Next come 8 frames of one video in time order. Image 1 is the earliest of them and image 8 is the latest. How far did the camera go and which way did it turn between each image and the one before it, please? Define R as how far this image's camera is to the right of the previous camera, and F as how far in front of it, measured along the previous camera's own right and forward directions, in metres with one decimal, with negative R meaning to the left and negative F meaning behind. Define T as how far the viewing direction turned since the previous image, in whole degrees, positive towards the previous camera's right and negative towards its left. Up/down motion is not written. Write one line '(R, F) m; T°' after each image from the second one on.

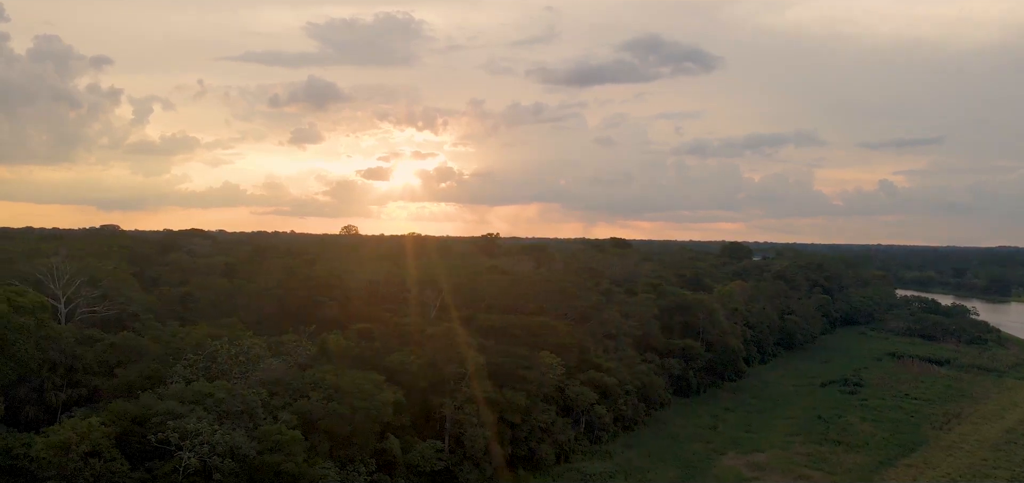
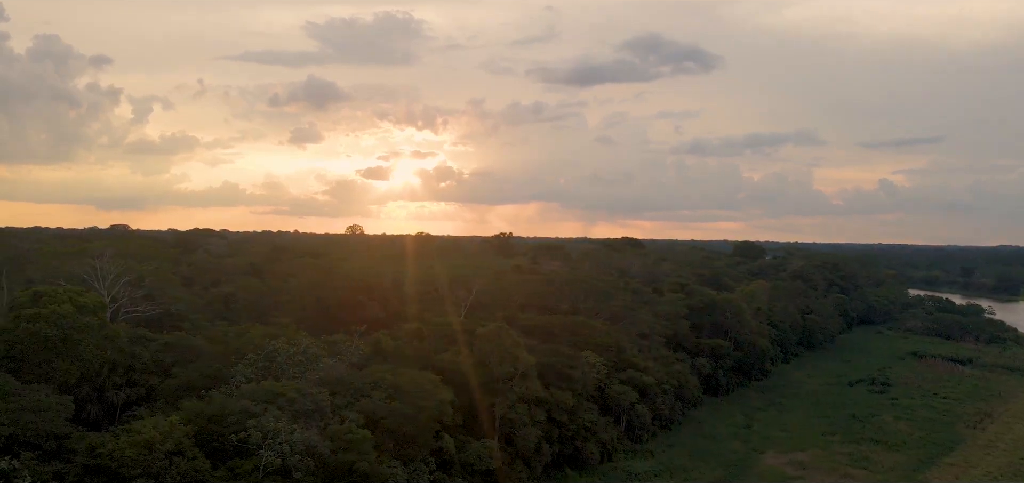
(-2.2, -0.1) m; 0°
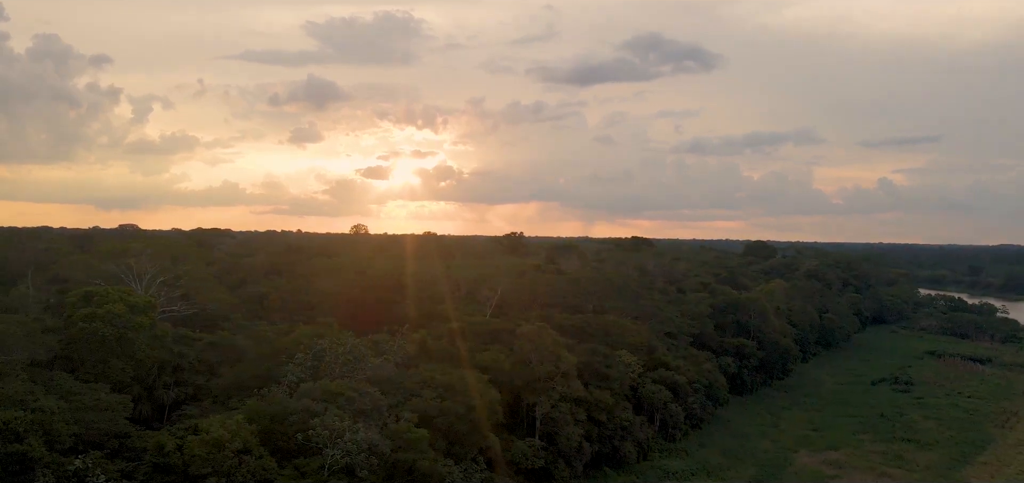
(-1.8, -0.1) m; 0°
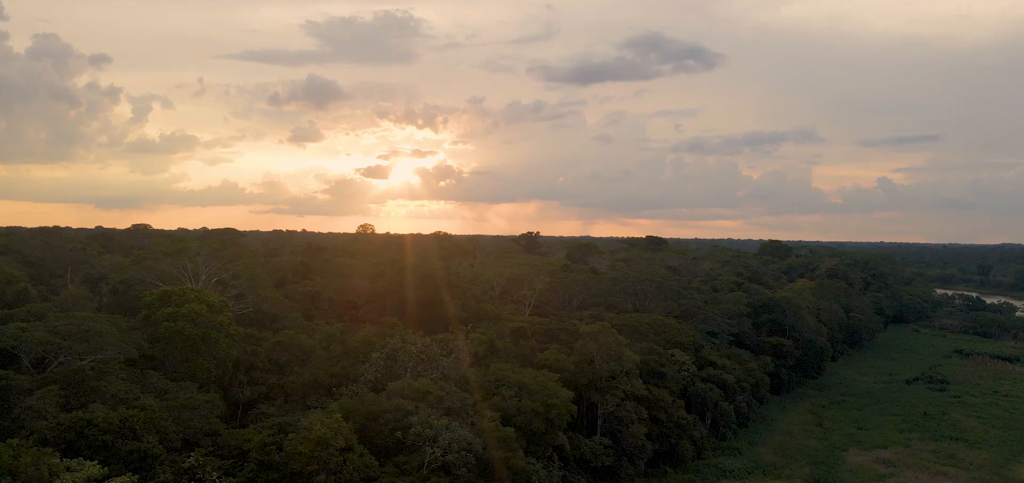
(-2.8, -0.2) m; 0°
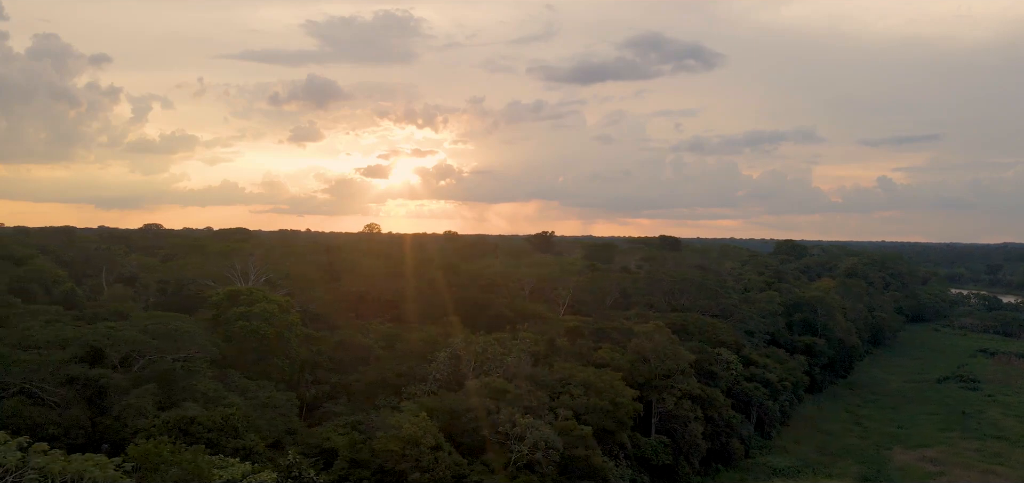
(-2.5, -0.2) m; 0°
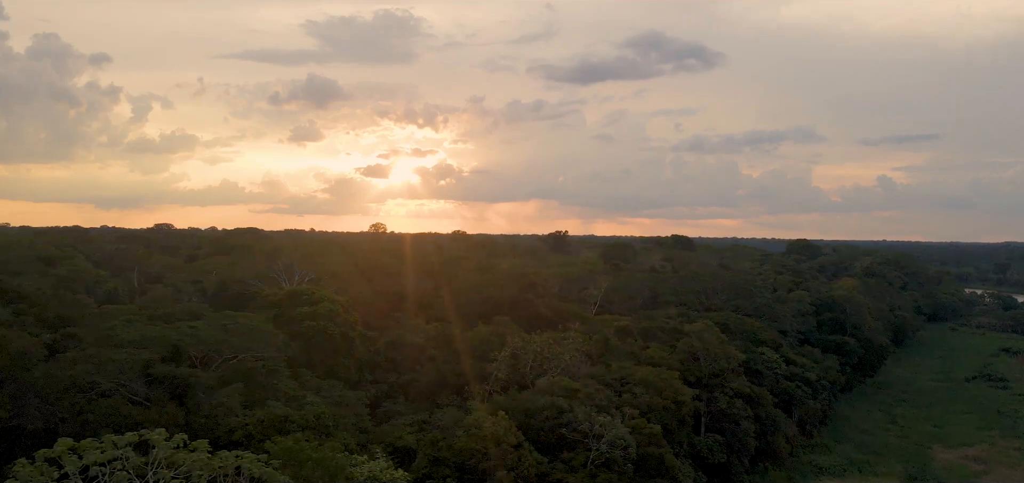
(-2.3, -0.1) m; 0°
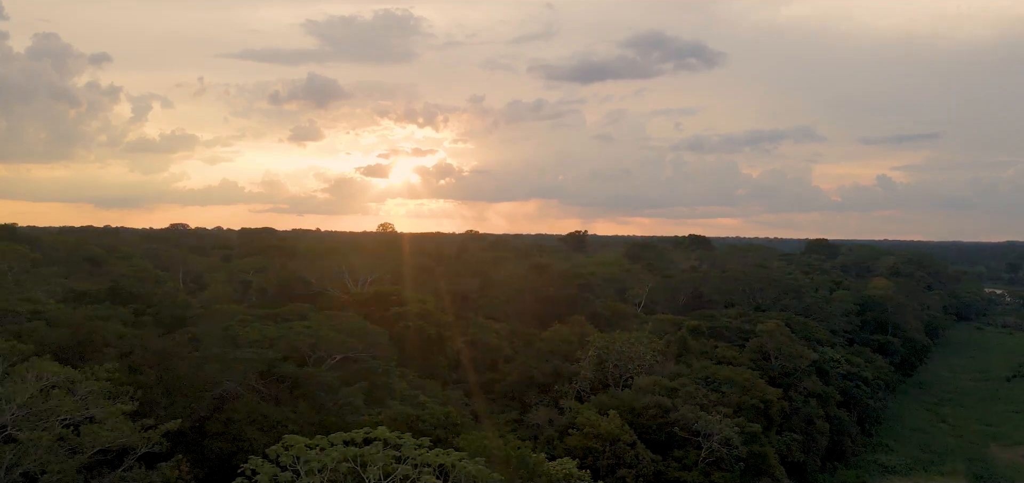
(-3.3, -0.2) m; 0°
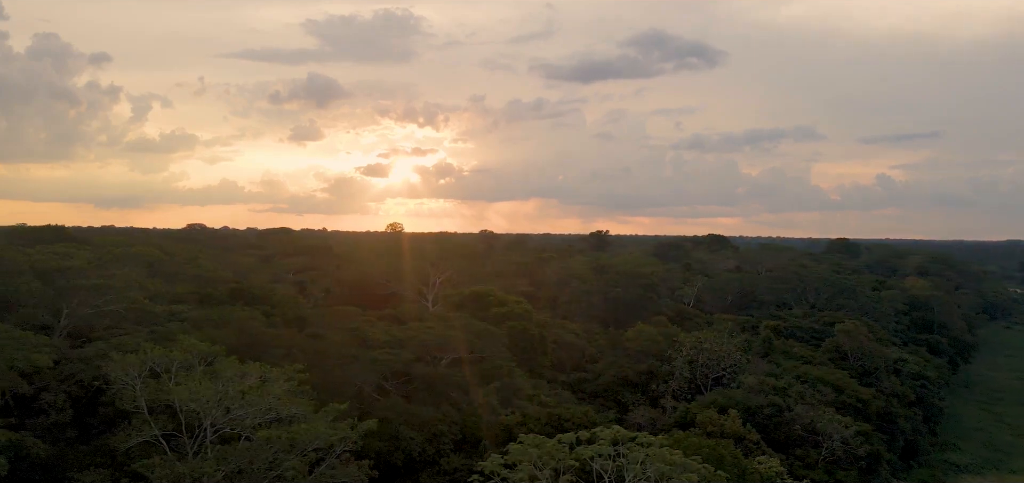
(-3.6, -0.2) m; 0°
